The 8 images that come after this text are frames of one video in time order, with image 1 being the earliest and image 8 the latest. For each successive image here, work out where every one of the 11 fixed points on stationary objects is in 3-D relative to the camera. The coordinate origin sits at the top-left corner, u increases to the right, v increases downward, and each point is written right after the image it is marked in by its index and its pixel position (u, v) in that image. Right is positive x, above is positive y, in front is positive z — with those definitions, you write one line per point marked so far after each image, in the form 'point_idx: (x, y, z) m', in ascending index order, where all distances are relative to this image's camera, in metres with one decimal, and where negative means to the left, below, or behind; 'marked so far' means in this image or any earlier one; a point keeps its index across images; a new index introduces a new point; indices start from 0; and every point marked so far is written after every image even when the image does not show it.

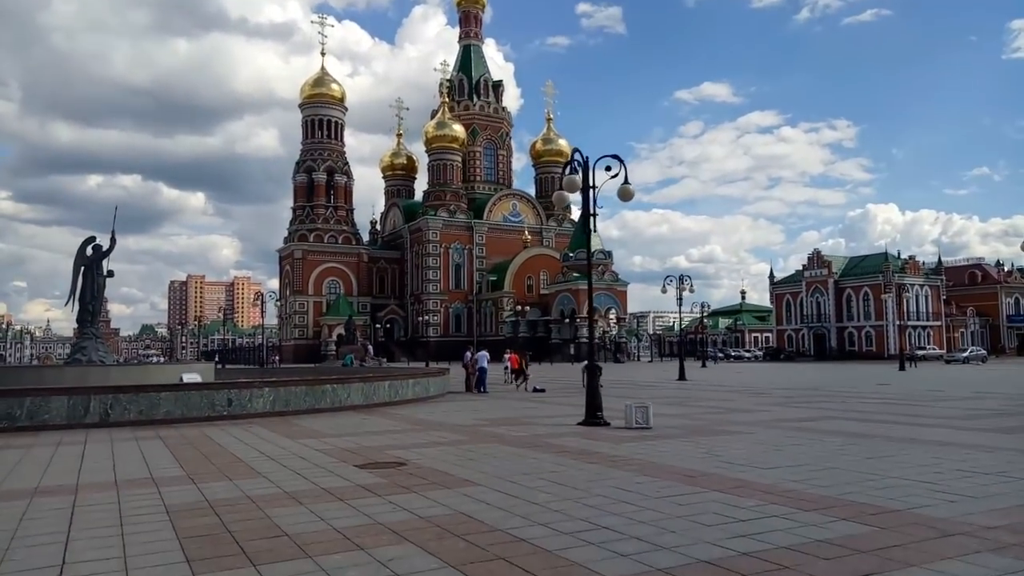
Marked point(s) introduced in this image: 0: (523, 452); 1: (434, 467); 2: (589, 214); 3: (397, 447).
0: (+0.1, -2.1, +10.5) m
1: (-0.8, -2.0, +9.0) m
2: (+1.4, +1.3, +14.5) m
3: (-1.6, -2.2, +11.2) m
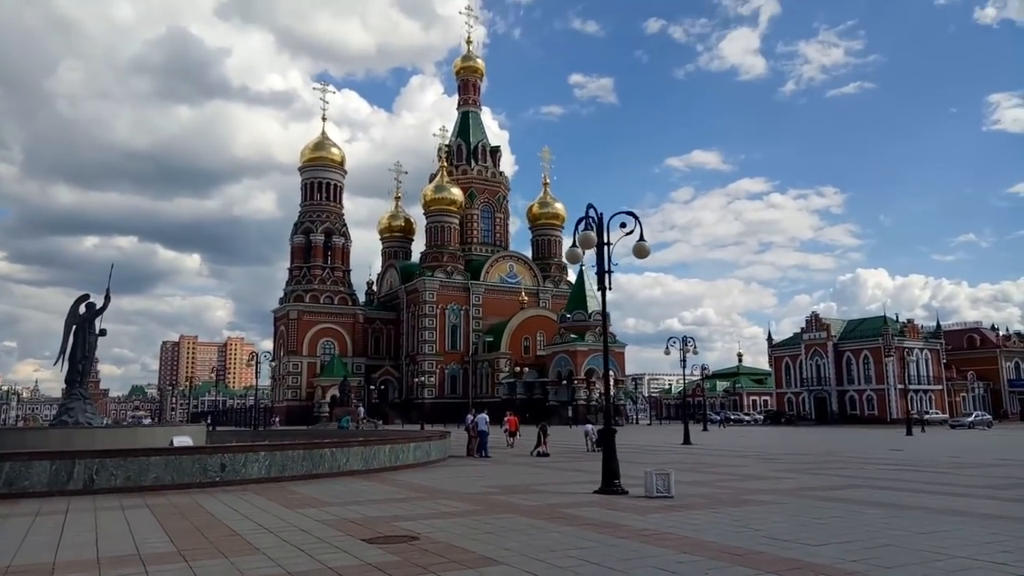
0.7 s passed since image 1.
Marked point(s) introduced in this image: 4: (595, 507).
0: (+0.3, -2.8, +9.7) m
1: (-0.6, -2.6, +8.2) m
2: (+1.6, +0.3, +14.0) m
3: (-1.4, -2.9, +10.4) m
4: (+1.2, -3.2, +11.8) m
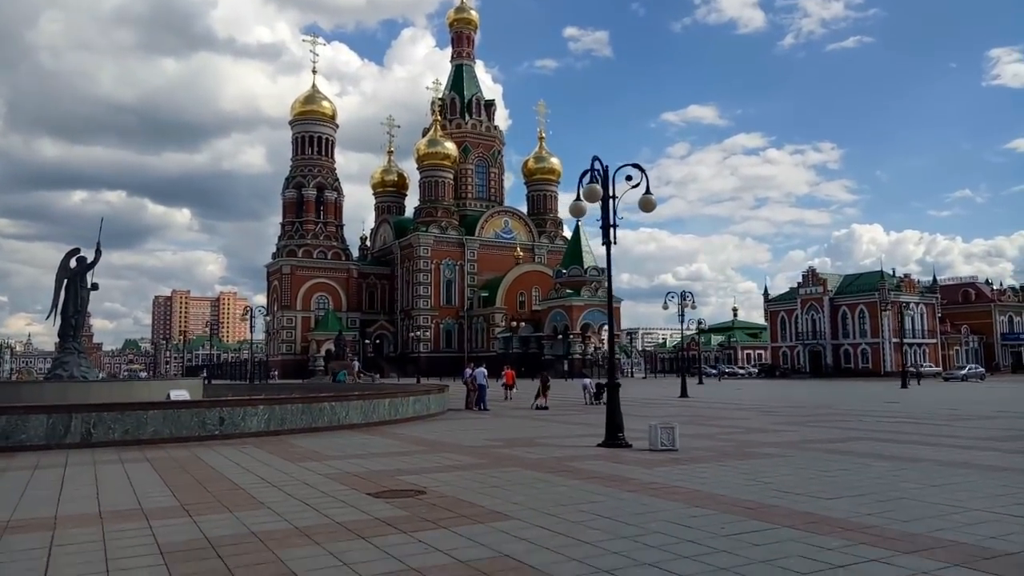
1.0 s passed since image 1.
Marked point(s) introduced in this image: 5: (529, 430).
0: (+0.4, -2.2, +9.6) m
1: (-0.5, -2.1, +8.1) m
2: (+1.6, +1.1, +13.7) m
3: (-1.3, -2.3, +10.2) m
4: (+1.2, -2.5, +11.7) m
5: (+0.4, -3.0, +17.4) m
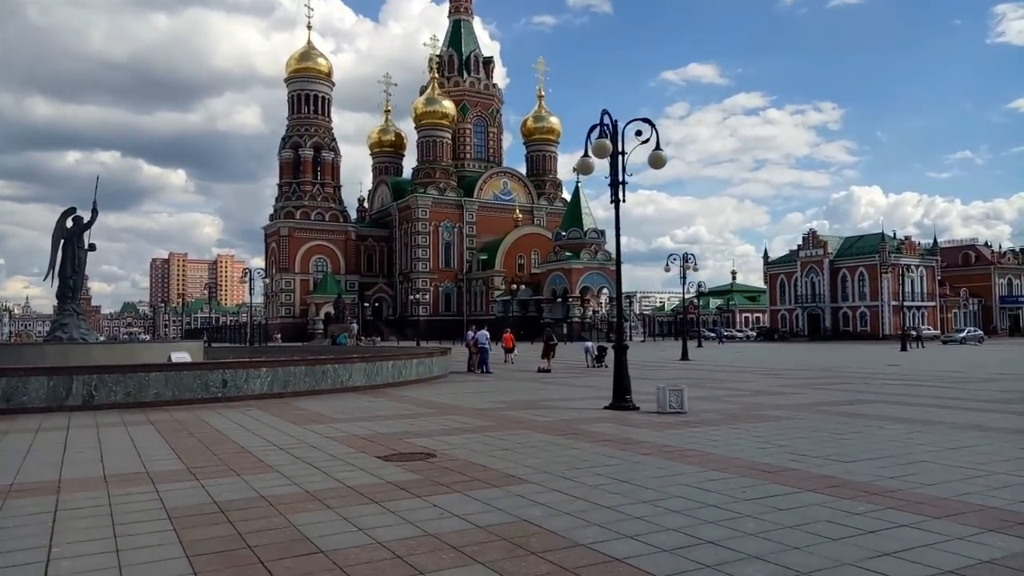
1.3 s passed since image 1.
0: (+0.5, -1.8, +9.5) m
1: (-0.4, -1.7, +8.0) m
2: (+1.7, +1.7, +13.4) m
3: (-1.2, -1.8, +10.1) m
4: (+1.3, -1.9, +11.6) m
5: (+0.5, -2.2, +17.3) m
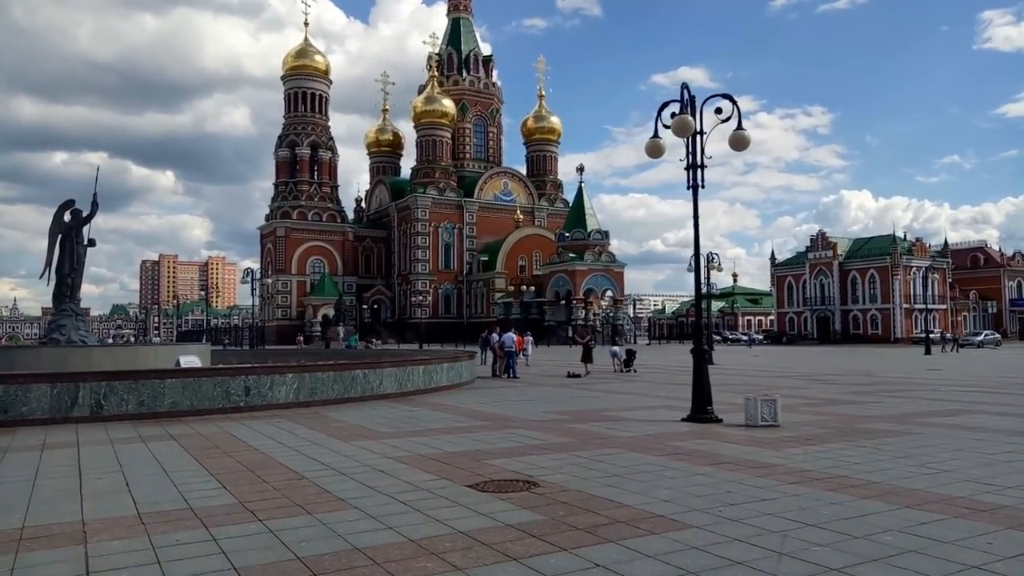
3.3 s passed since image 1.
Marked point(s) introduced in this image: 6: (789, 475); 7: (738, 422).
0: (+1.5, -1.7, +8.0) m
1: (+0.6, -1.6, +6.5) m
2: (+2.7, +1.8, +12.0) m
3: (-0.2, -1.8, +8.6) m
4: (+2.3, -1.9, +10.1) m
5: (+1.3, -2.2, +15.8) m
6: (+2.5, -1.7, +7.2) m
7: (+3.1, -1.9, +11.3) m
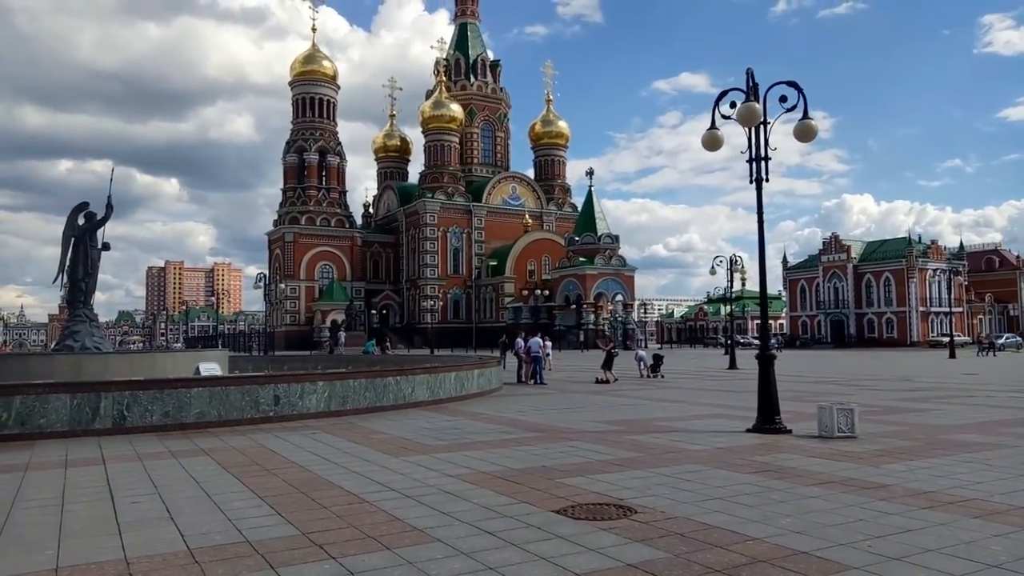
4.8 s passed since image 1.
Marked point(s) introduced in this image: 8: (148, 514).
0: (+2.2, -1.7, +7.2) m
1: (+1.3, -1.6, +5.6) m
2: (+3.4, +1.7, +11.2) m
3: (+0.5, -1.8, +7.8) m
4: (+3.0, -1.9, +9.3) m
5: (+2.1, -2.2, +15.0) m
6: (+3.2, -1.7, +6.4) m
7: (+3.8, -1.9, +10.5) m
8: (-2.8, -1.7, +6.3) m
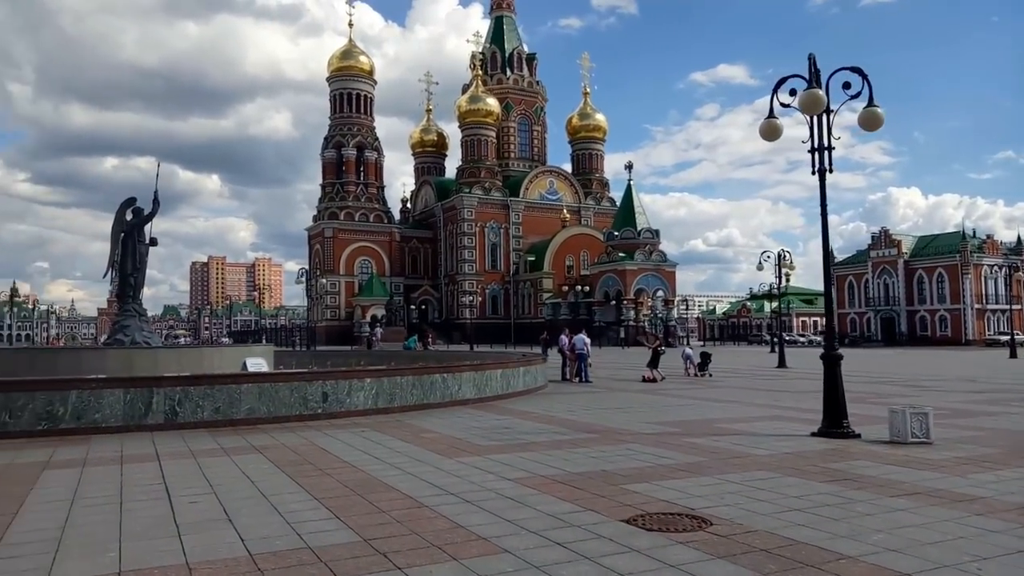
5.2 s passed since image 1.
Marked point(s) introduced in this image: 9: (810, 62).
0: (+2.7, -1.7, +6.8) m
1: (+1.8, -1.6, +5.3) m
2: (+4.1, +1.8, +10.7) m
3: (+1.0, -1.7, +7.5) m
4: (+3.6, -1.8, +8.9) m
5: (+3.0, -2.2, +14.6) m
6: (+3.7, -1.6, +6.0) m
7: (+4.5, -1.8, +10.1) m
8: (-2.3, -1.7, +6.1) m
9: (+3.8, +2.8, +10.4) m
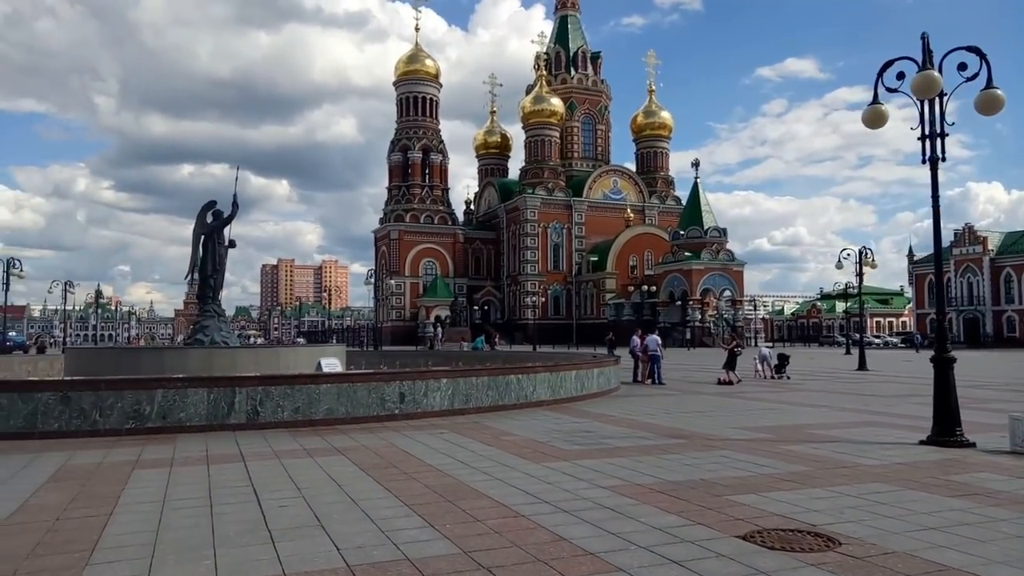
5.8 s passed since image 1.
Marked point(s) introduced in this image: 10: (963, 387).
0: (+3.5, -1.7, +6.2) m
1: (+2.4, -1.6, +4.8) m
2: (+5.1, +1.8, +10.0) m
3: (+1.9, -1.7, +7.0) m
4: (+4.6, -1.8, +8.2) m
5: (+4.3, -2.1, +14.0) m
6: (+4.4, -1.6, +5.3) m
7: (+5.5, -1.8, +9.3) m
8: (-1.6, -1.7, +5.9) m
9: (+4.8, +2.9, +9.7) m
10: (+10.8, -2.4, +19.9) m
